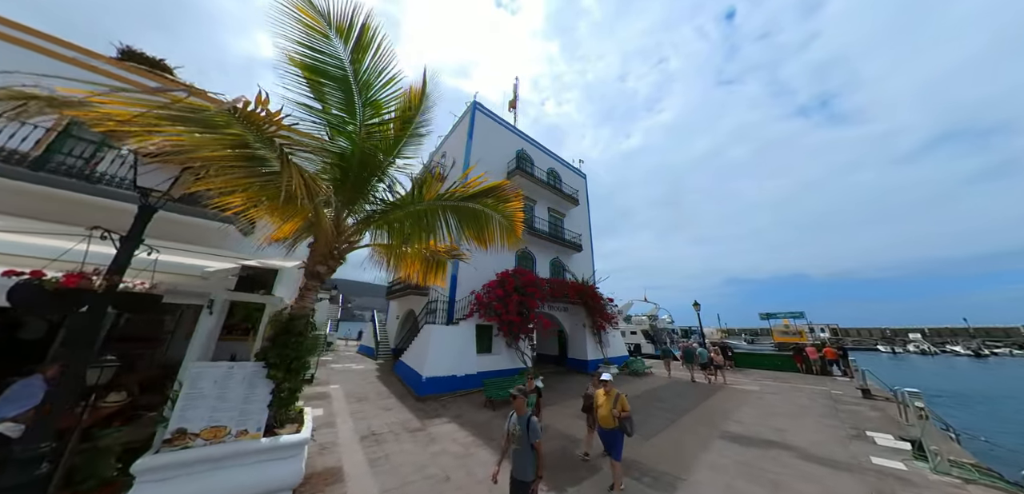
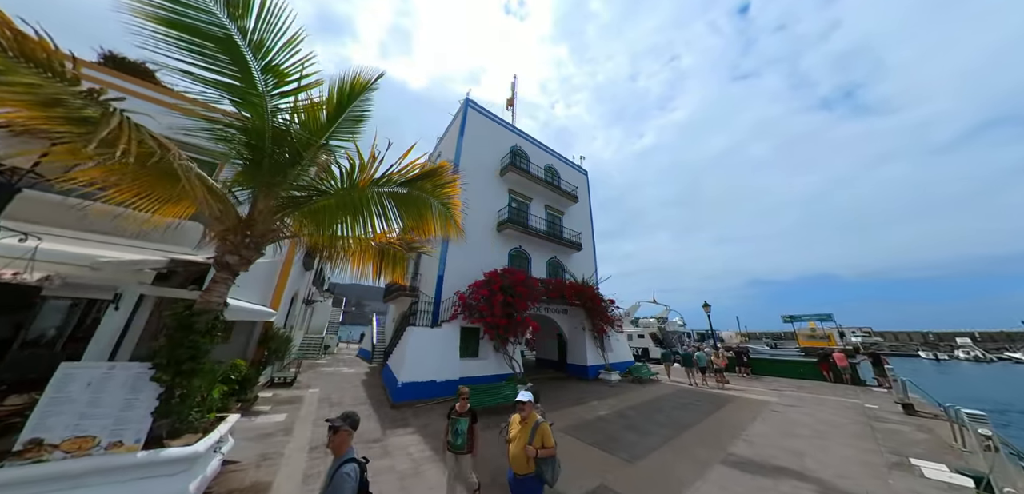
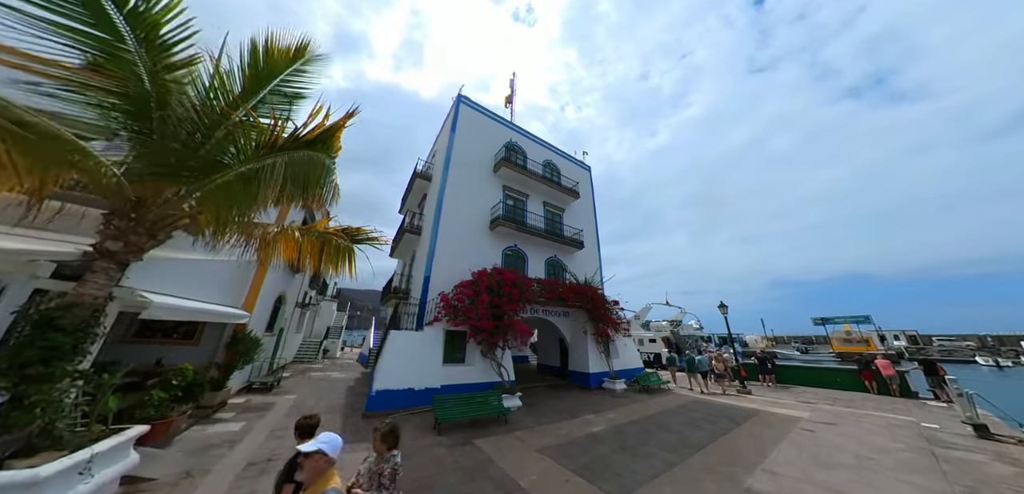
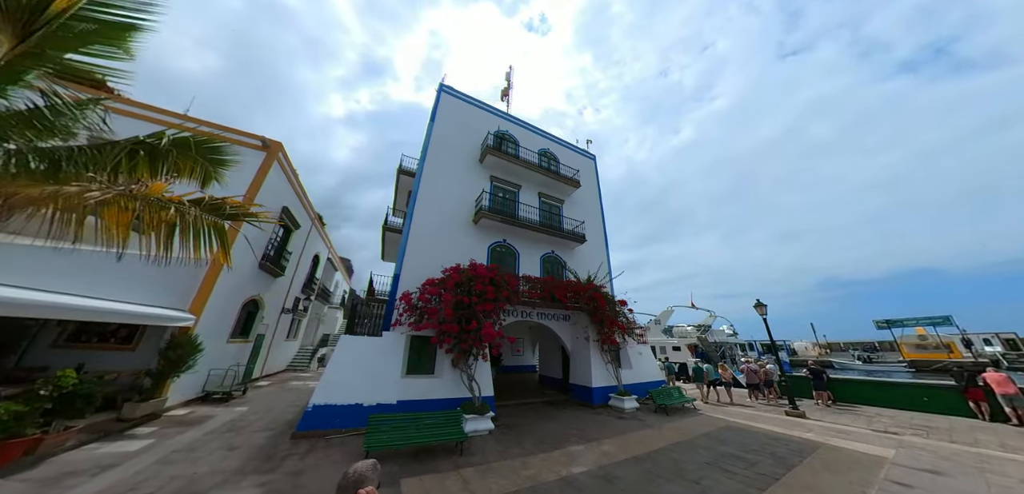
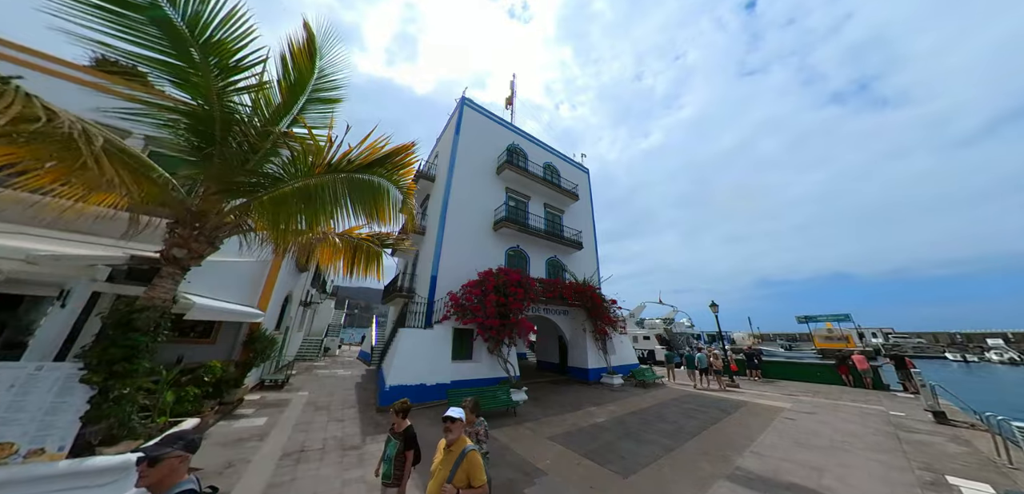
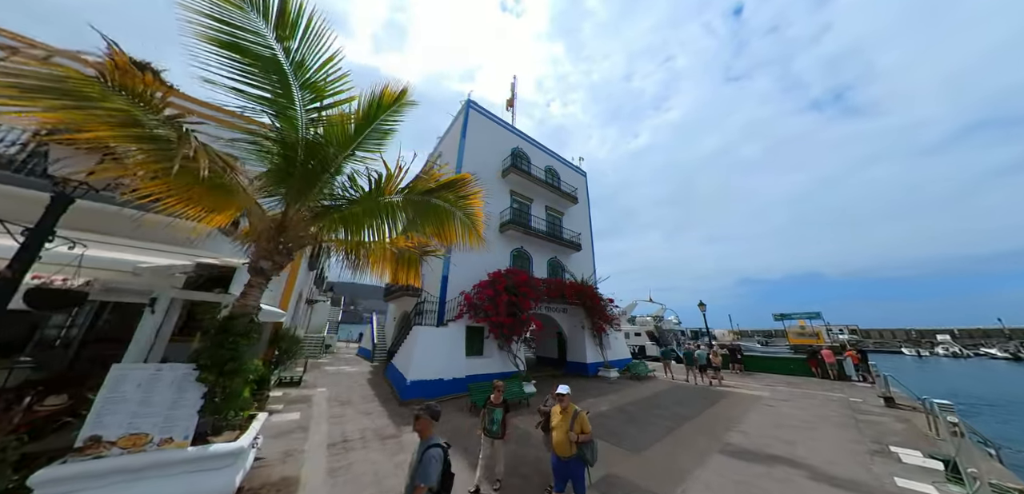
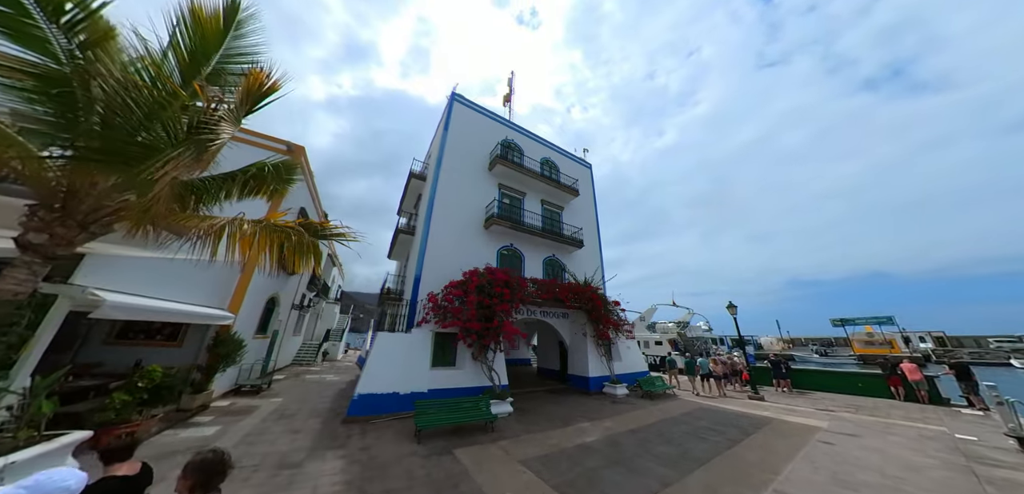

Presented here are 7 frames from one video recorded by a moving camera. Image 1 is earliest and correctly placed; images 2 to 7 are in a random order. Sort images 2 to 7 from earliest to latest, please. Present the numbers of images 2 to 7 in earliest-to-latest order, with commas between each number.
6, 2, 5, 3, 7, 4
